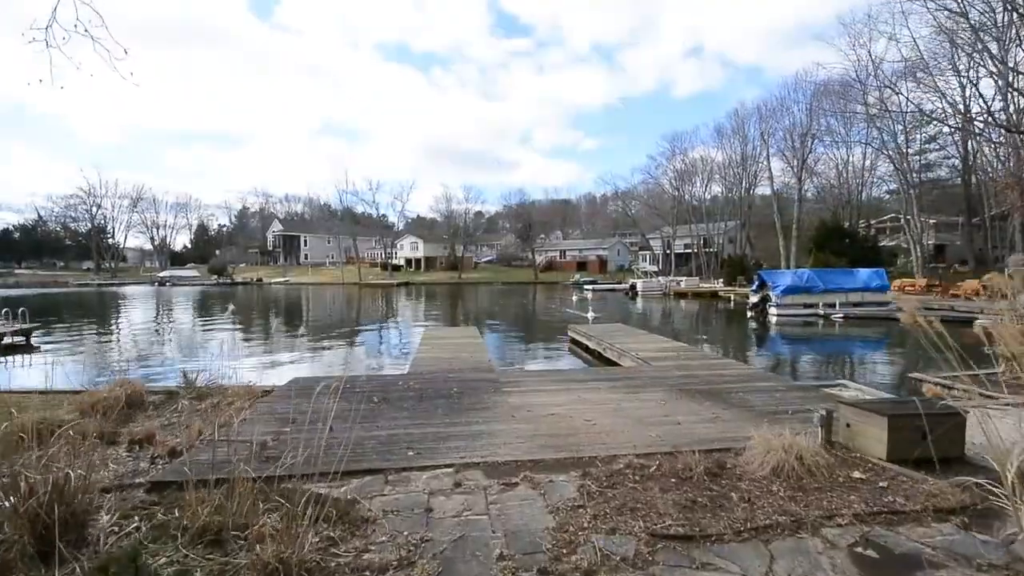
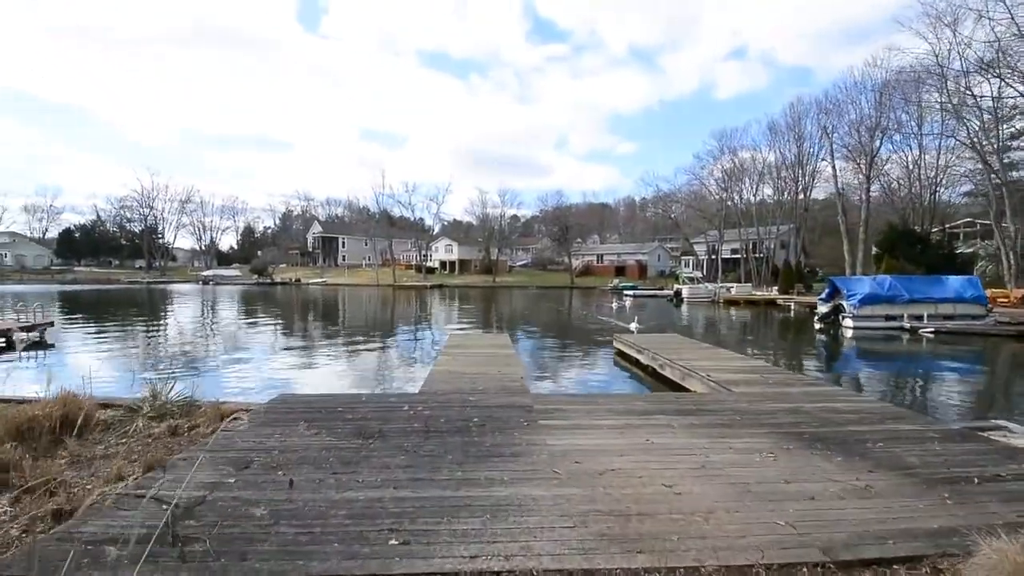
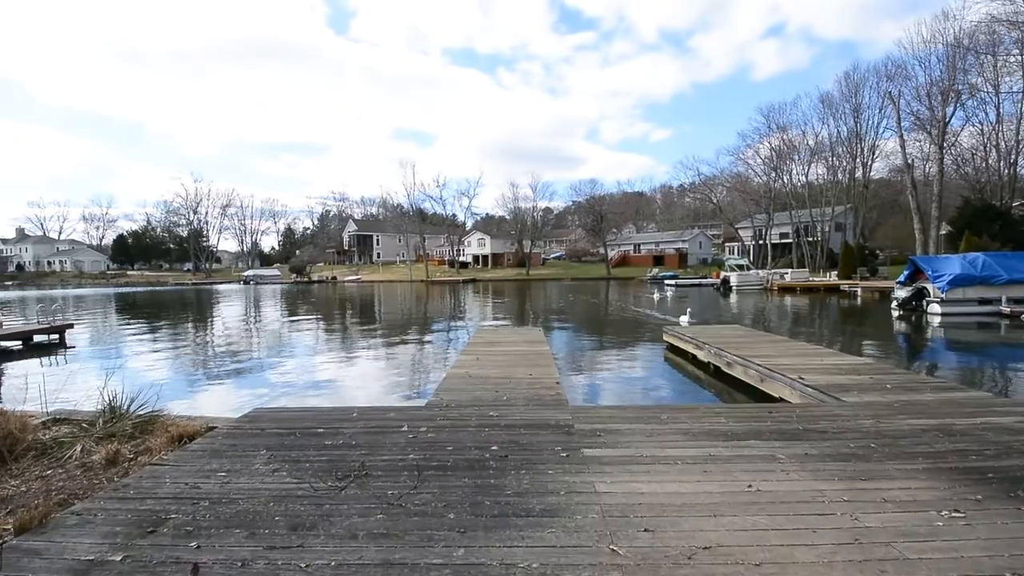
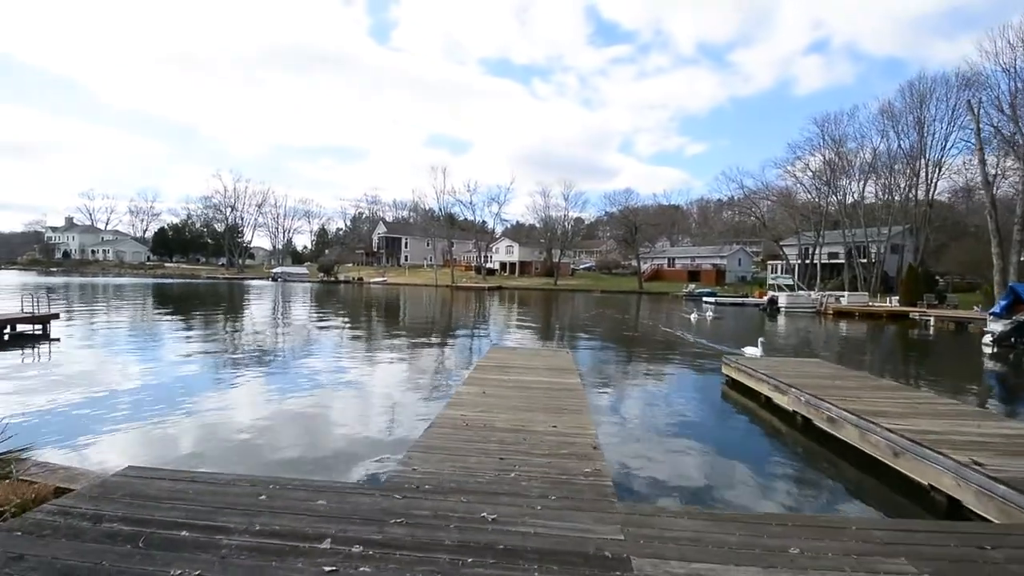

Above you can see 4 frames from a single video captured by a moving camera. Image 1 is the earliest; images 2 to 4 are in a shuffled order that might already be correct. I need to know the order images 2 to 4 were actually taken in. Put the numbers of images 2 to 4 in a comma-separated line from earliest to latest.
2, 3, 4
